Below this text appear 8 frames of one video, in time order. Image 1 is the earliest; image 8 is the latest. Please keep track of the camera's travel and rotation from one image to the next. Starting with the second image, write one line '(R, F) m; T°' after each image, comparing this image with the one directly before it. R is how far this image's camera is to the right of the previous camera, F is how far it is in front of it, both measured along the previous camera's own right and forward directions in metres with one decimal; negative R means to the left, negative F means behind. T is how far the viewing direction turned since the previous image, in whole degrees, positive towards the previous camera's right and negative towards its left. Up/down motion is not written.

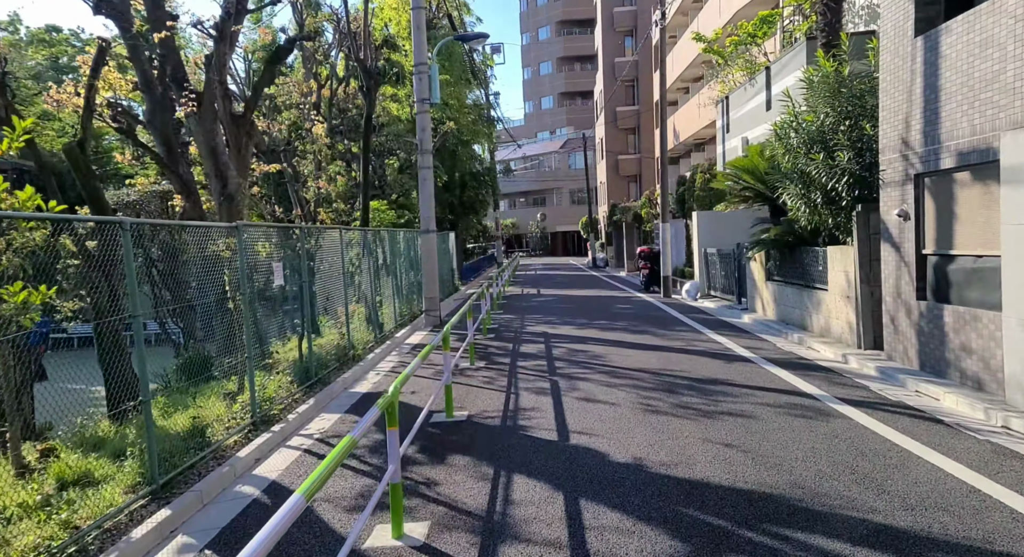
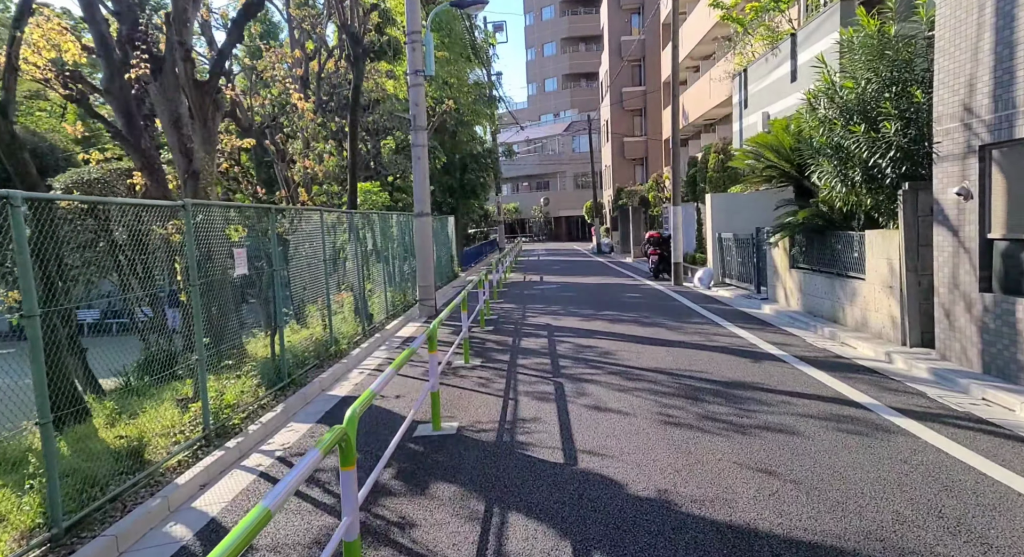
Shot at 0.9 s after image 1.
(0.0, +1.1) m; 0°
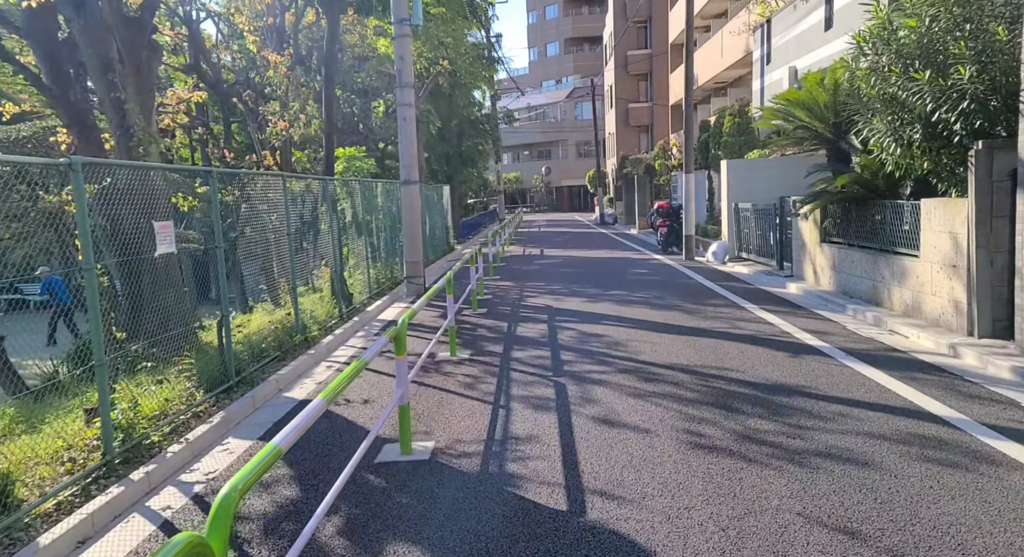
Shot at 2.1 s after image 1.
(+0.1, +1.4) m; 0°
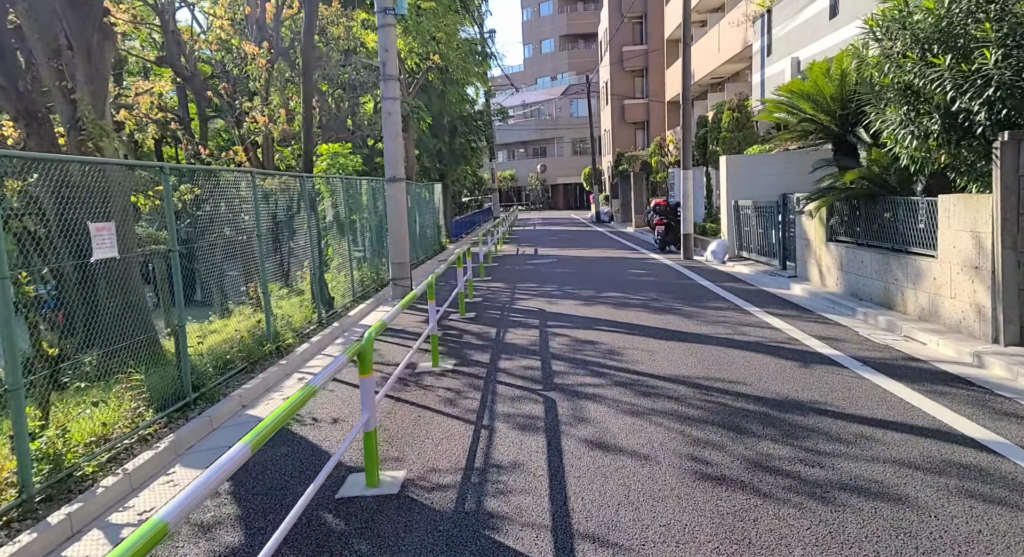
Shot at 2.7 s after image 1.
(+0.1, +0.6) m; 0°
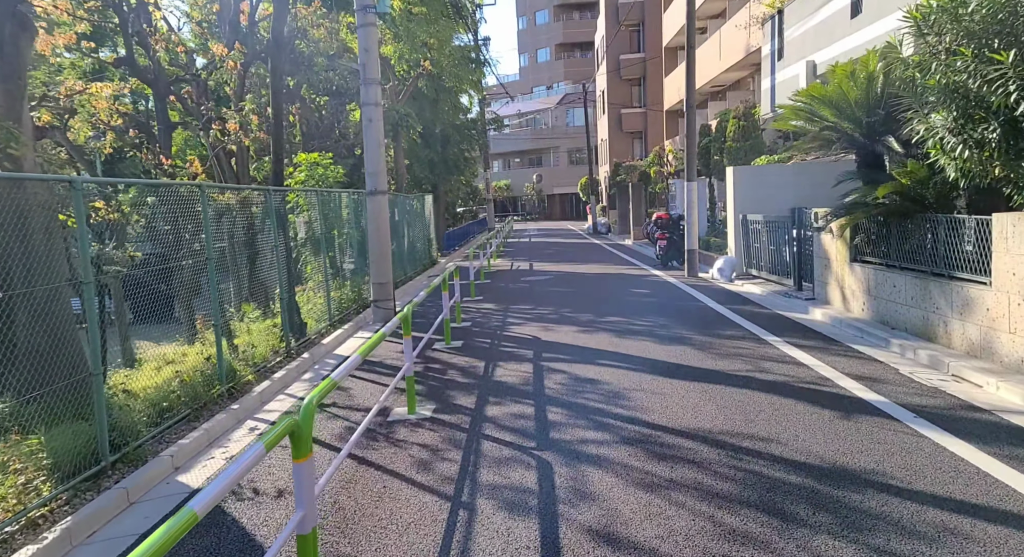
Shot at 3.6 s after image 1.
(+0.1, +1.0) m; 0°
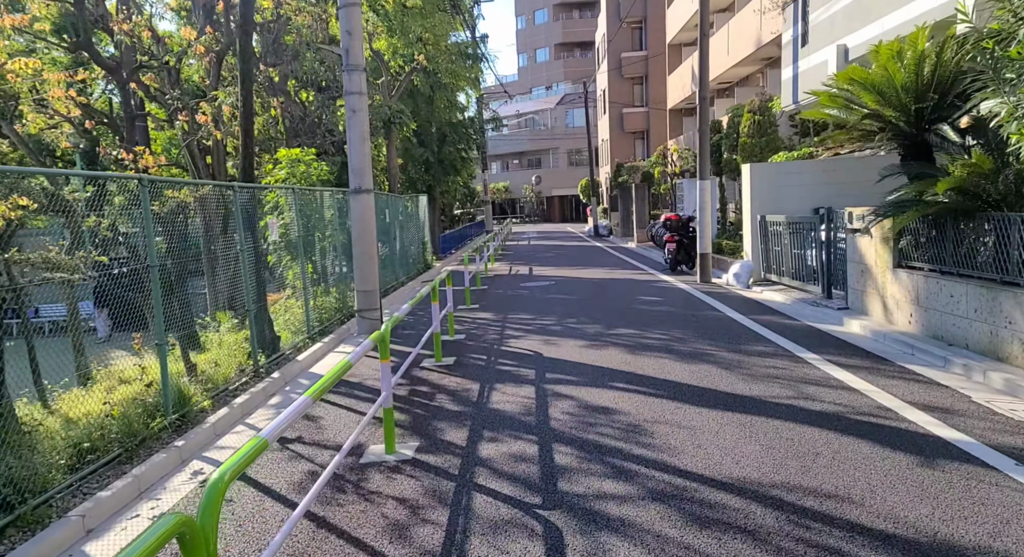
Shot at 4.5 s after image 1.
(0.0, +1.1) m; 0°
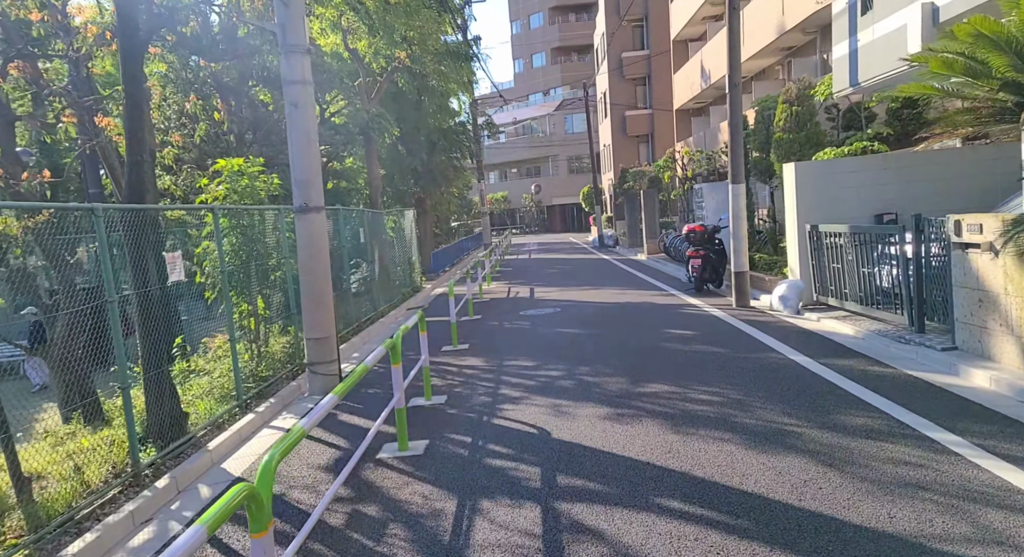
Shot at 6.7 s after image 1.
(+0.1, +2.4) m; 0°
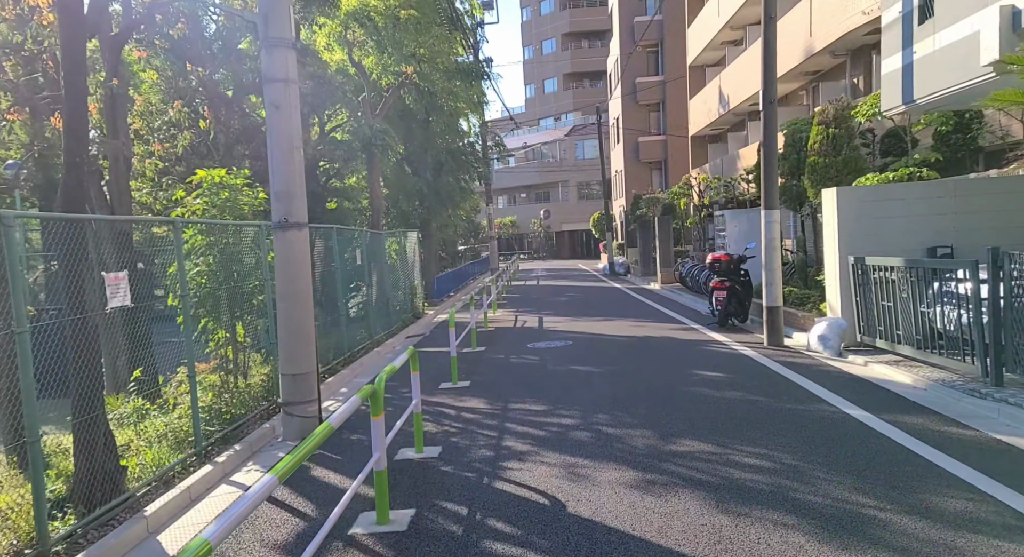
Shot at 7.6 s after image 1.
(0.0, +1.1) m; -1°
